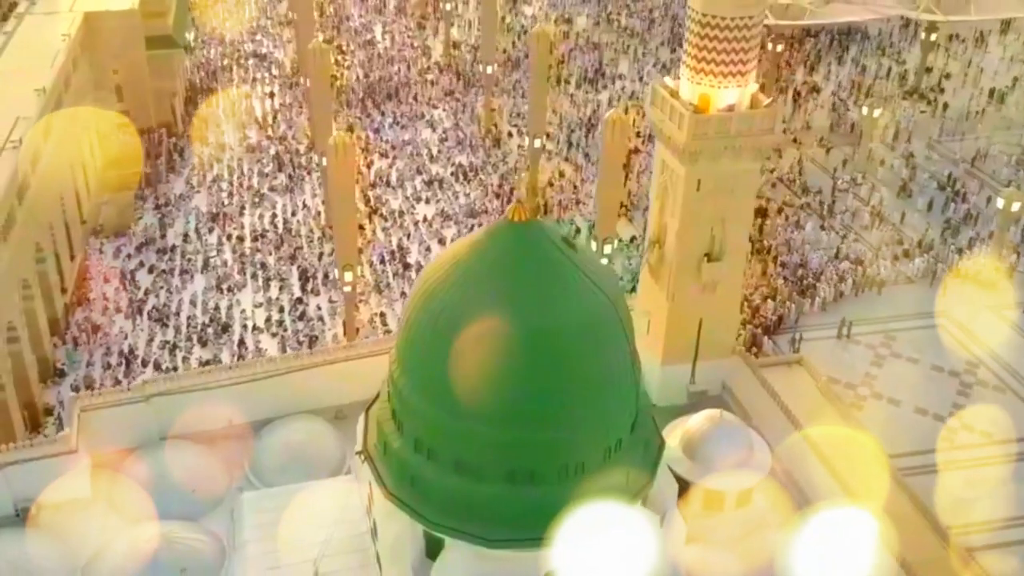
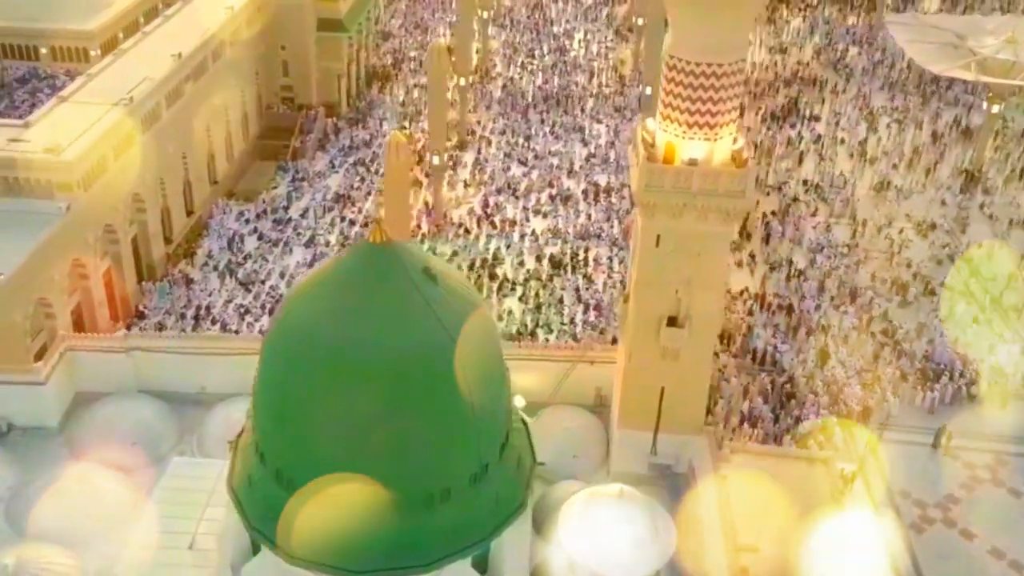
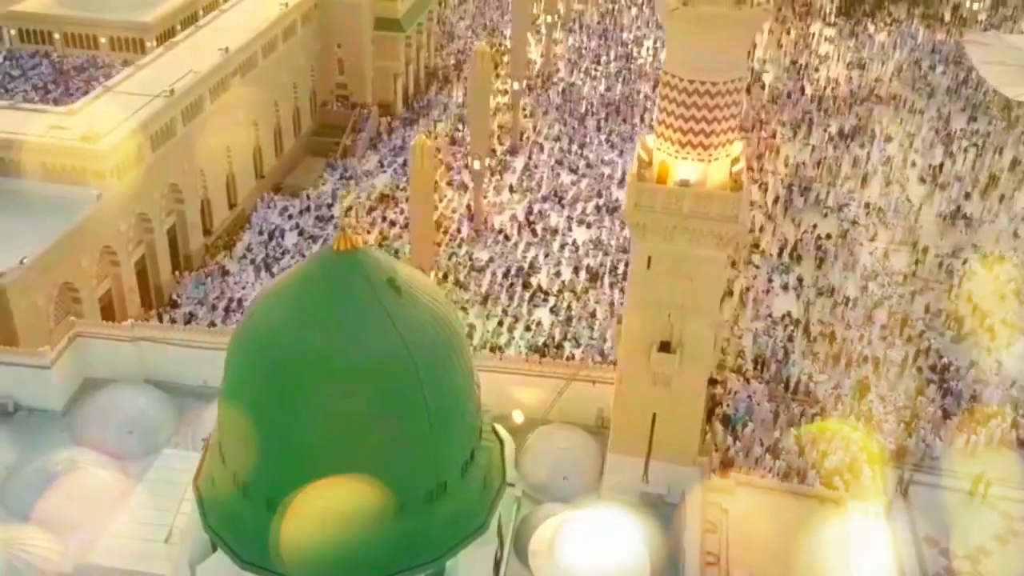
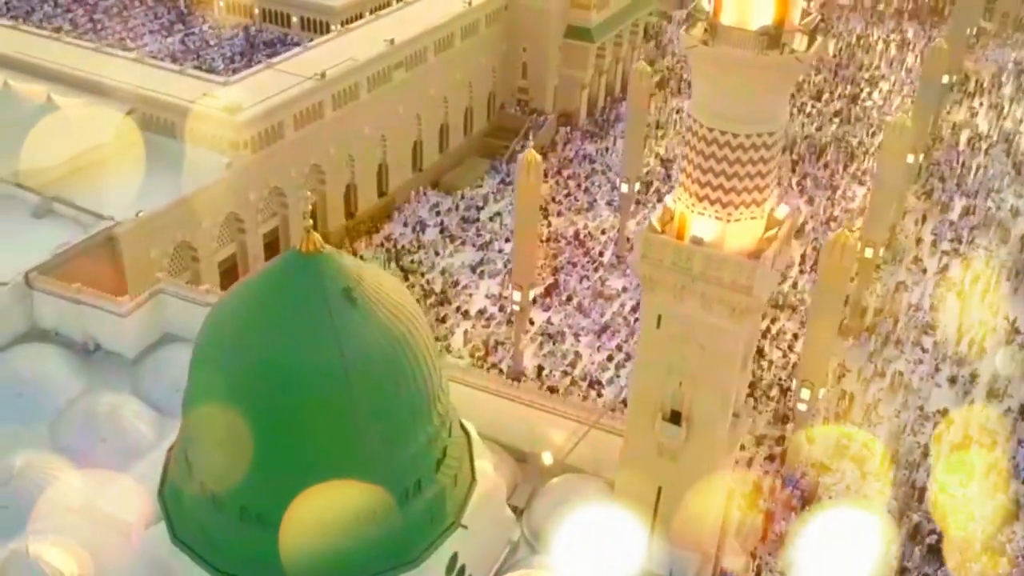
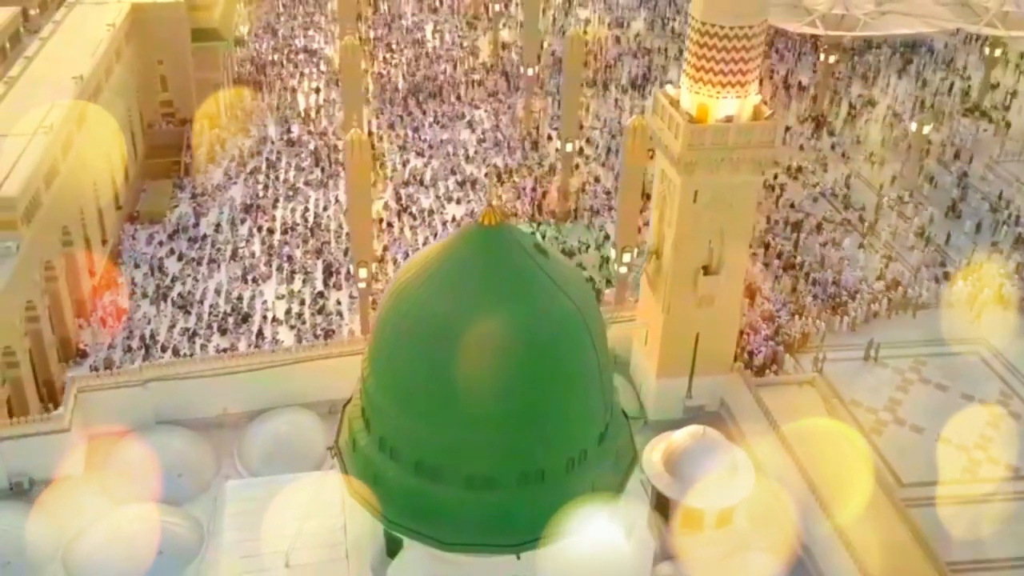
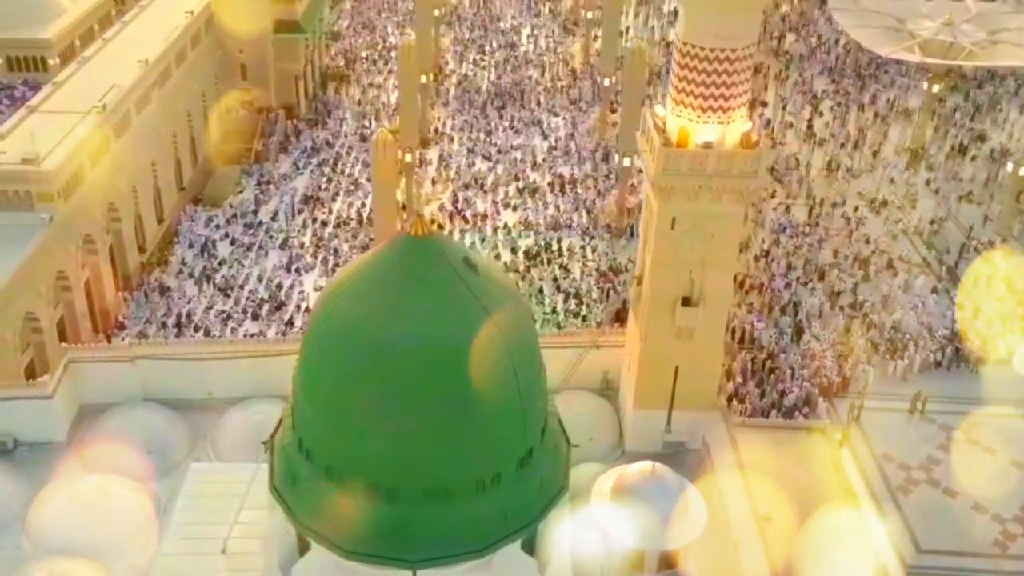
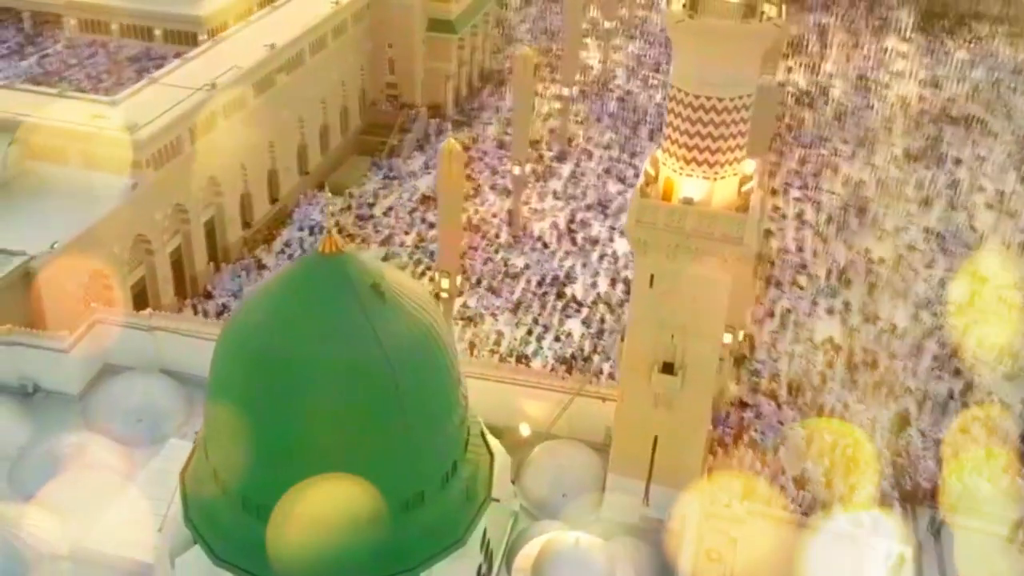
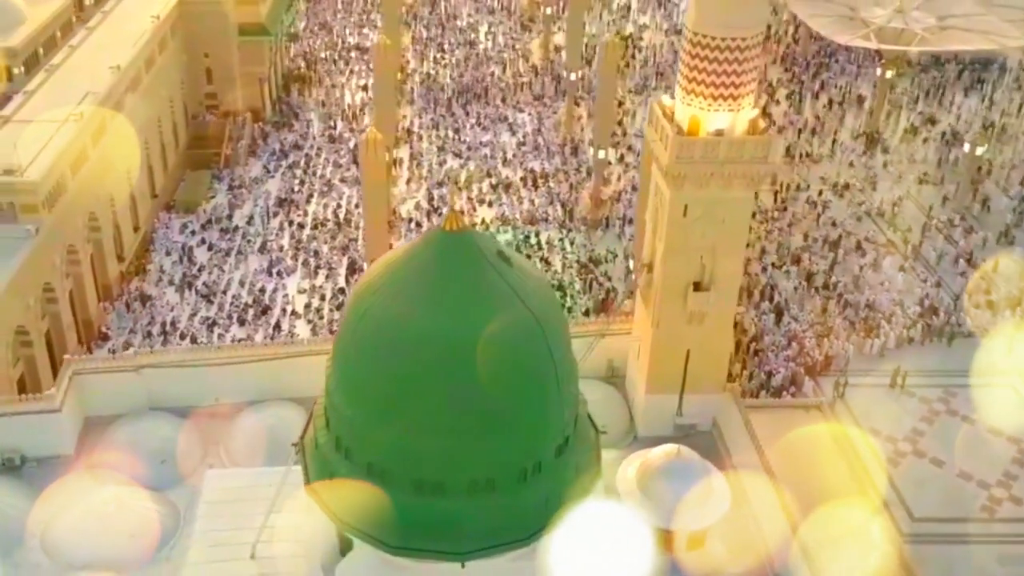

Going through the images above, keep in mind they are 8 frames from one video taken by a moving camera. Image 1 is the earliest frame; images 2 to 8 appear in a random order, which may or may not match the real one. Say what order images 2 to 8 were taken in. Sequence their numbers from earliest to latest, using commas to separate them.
5, 8, 6, 2, 3, 7, 4
